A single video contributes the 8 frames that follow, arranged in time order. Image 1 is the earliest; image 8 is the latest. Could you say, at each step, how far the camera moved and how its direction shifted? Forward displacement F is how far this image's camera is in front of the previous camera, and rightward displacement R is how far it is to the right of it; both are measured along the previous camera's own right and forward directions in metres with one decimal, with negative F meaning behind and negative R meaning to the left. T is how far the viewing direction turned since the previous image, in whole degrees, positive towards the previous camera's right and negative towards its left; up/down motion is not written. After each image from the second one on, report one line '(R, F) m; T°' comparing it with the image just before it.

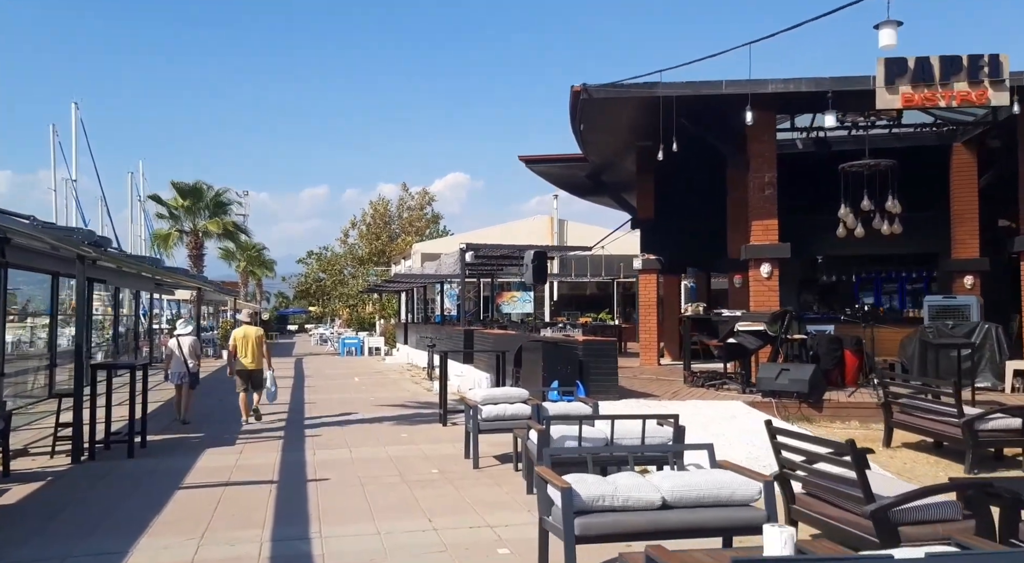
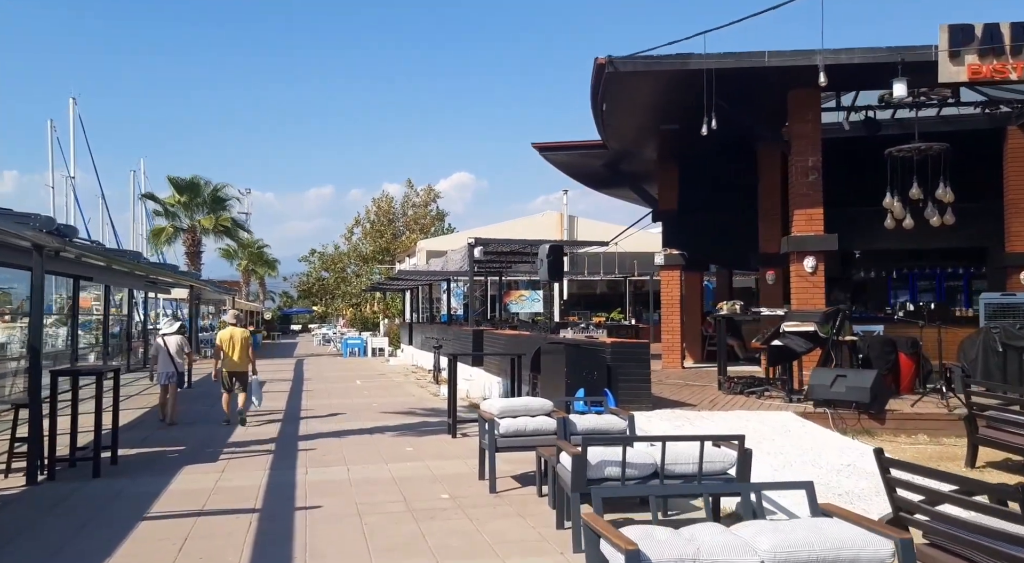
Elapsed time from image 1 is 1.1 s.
(-0.2, +1.2) m; 0°
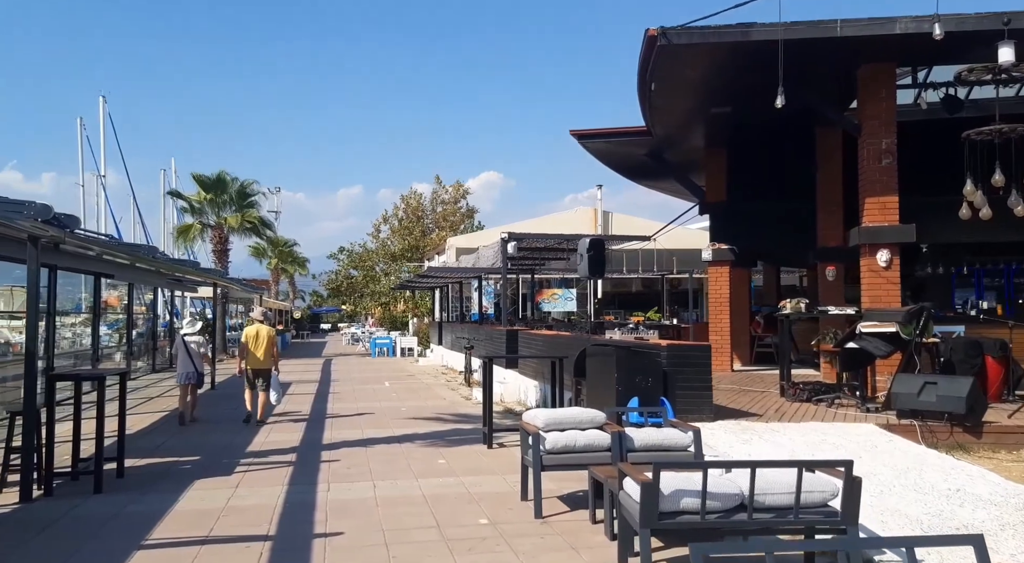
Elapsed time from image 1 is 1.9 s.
(-0.2, +1.0) m; -2°
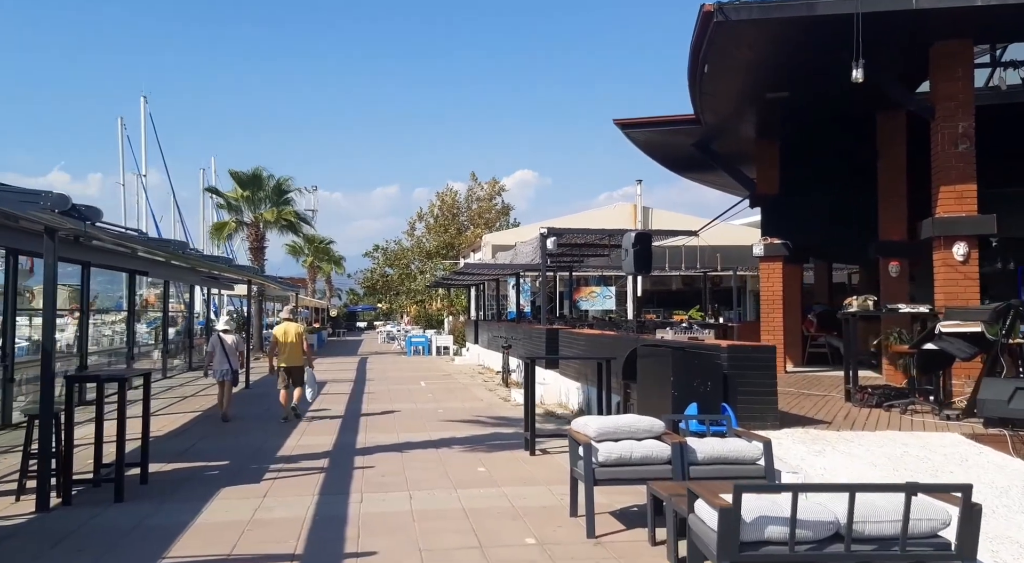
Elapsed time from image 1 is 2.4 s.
(-0.1, +0.6) m; -2°
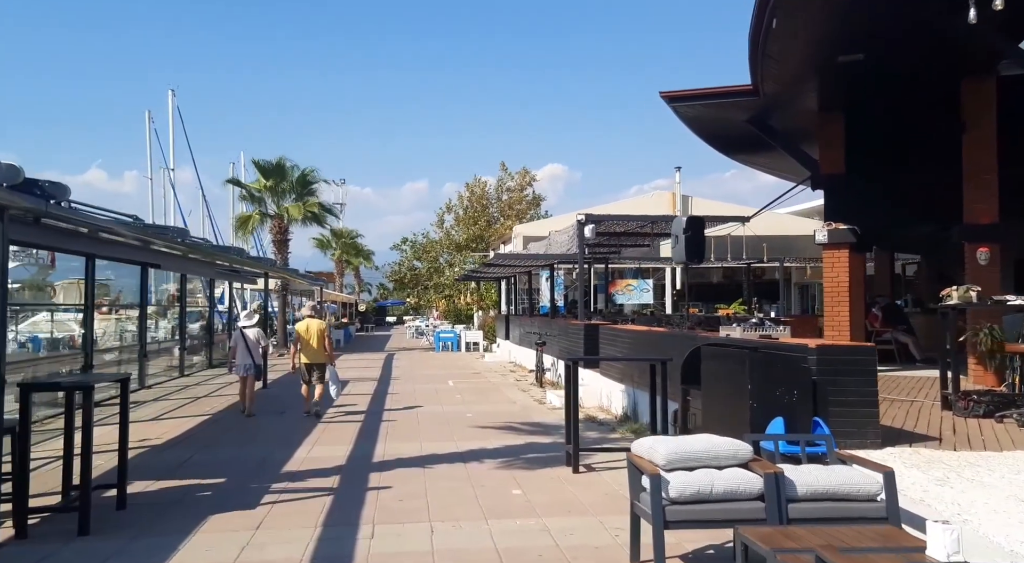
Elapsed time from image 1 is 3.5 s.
(-0.1, +1.3) m; -2°
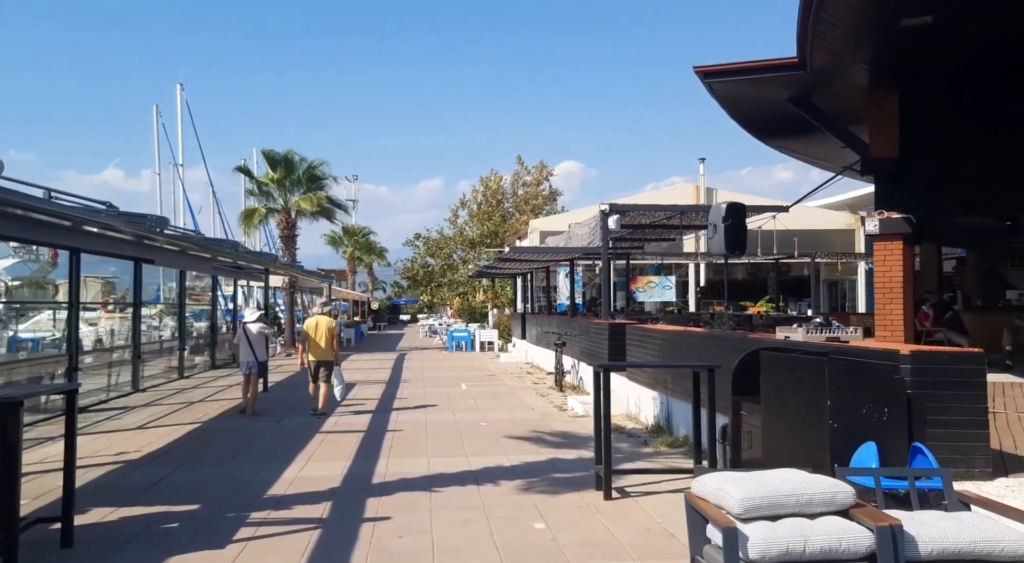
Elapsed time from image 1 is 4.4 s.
(0.0, +1.2) m; -1°
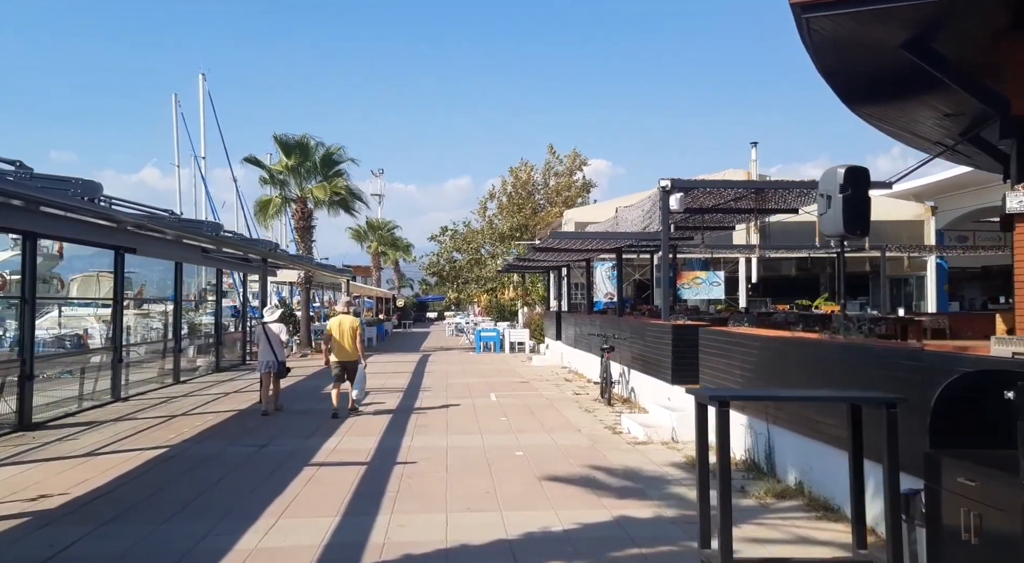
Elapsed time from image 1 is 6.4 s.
(-0.2, +2.4) m; -2°
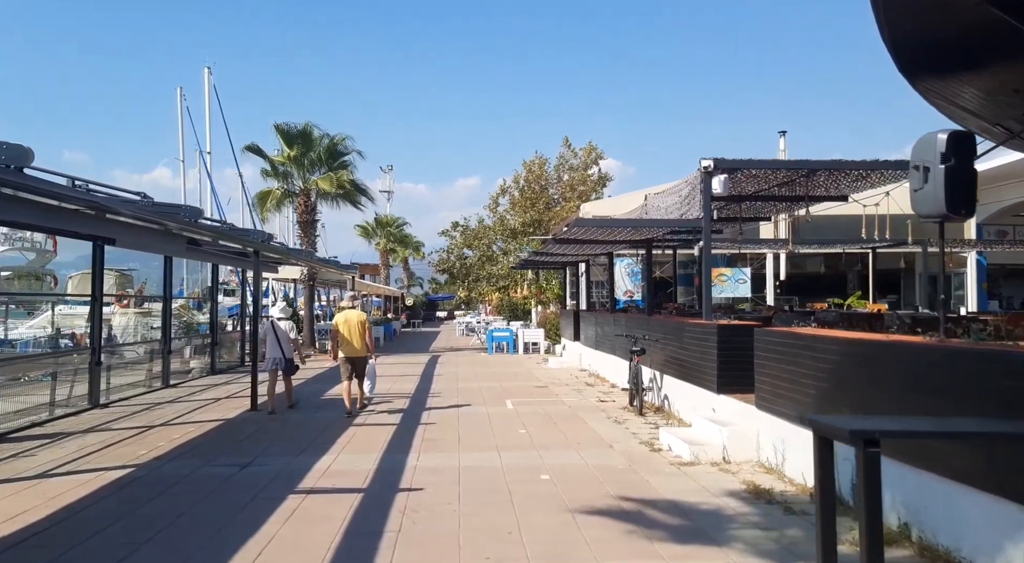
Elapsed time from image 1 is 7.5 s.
(-0.1, +1.4) m; -1°
